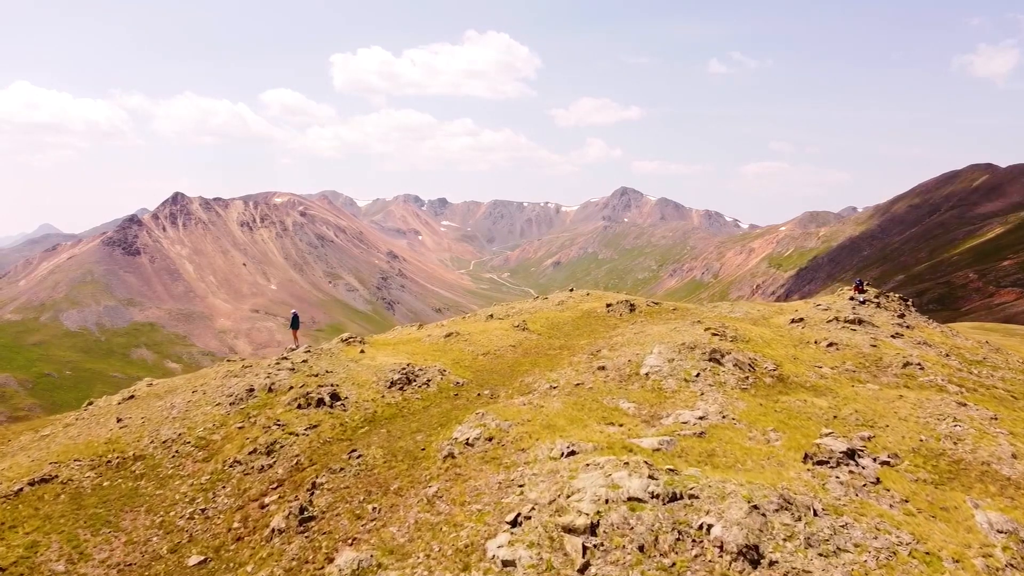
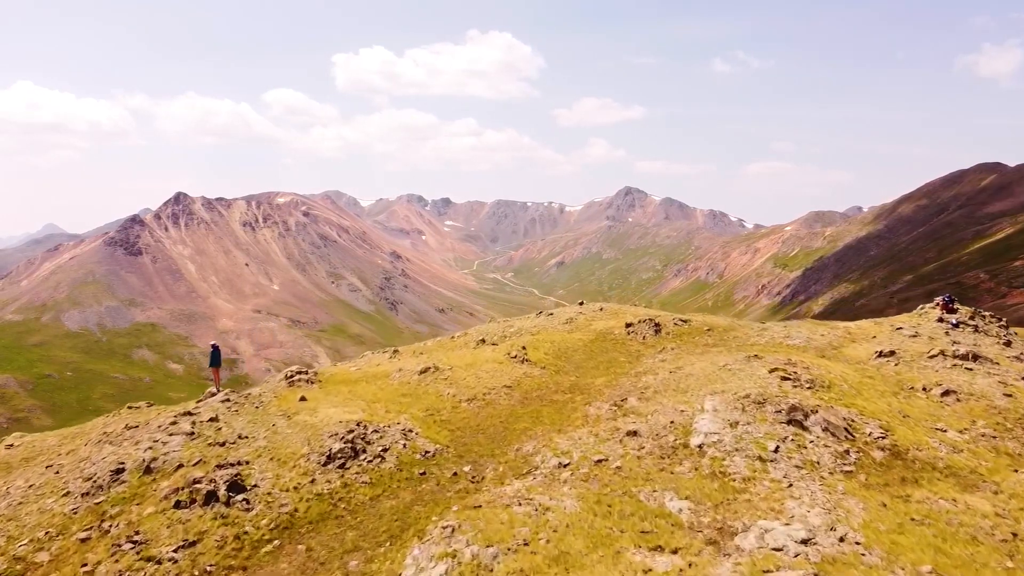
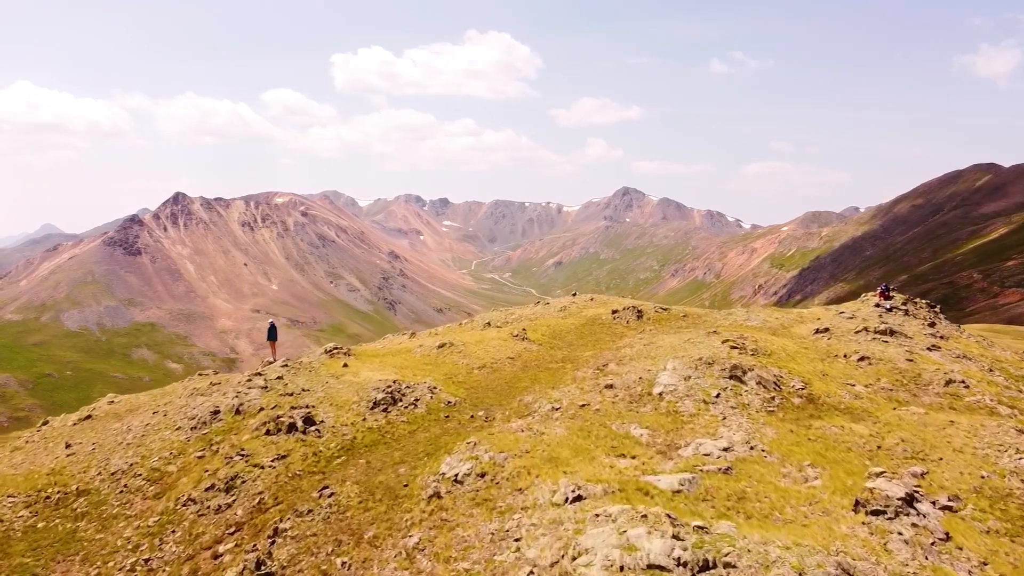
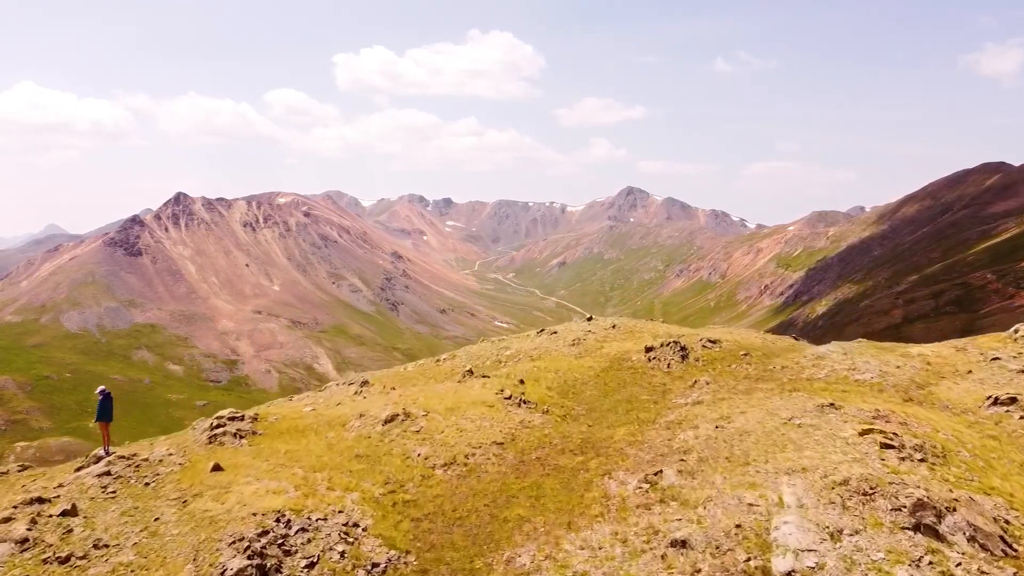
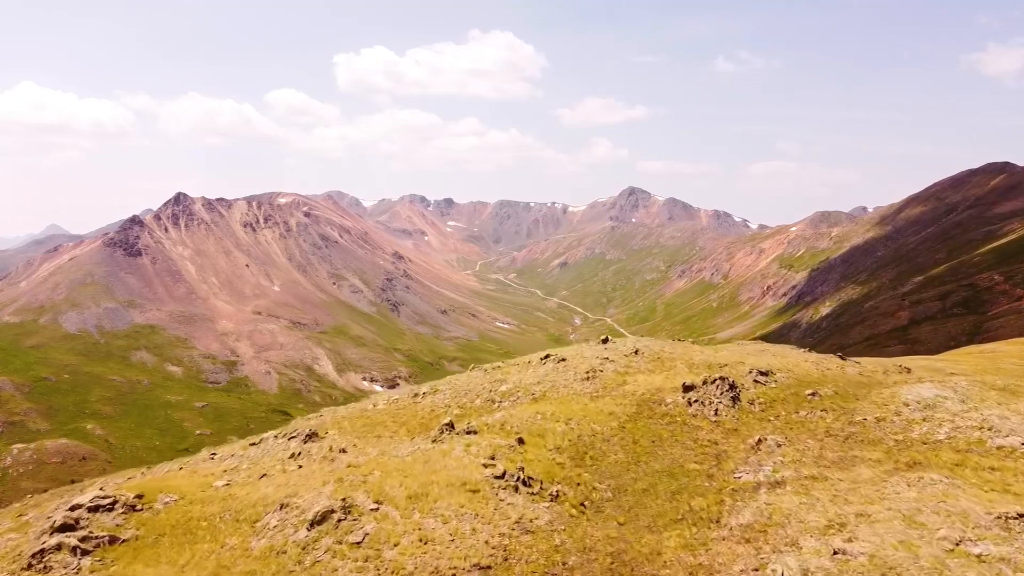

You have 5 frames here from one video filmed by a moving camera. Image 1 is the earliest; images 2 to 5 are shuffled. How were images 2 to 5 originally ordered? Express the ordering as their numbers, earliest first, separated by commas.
3, 2, 4, 5
